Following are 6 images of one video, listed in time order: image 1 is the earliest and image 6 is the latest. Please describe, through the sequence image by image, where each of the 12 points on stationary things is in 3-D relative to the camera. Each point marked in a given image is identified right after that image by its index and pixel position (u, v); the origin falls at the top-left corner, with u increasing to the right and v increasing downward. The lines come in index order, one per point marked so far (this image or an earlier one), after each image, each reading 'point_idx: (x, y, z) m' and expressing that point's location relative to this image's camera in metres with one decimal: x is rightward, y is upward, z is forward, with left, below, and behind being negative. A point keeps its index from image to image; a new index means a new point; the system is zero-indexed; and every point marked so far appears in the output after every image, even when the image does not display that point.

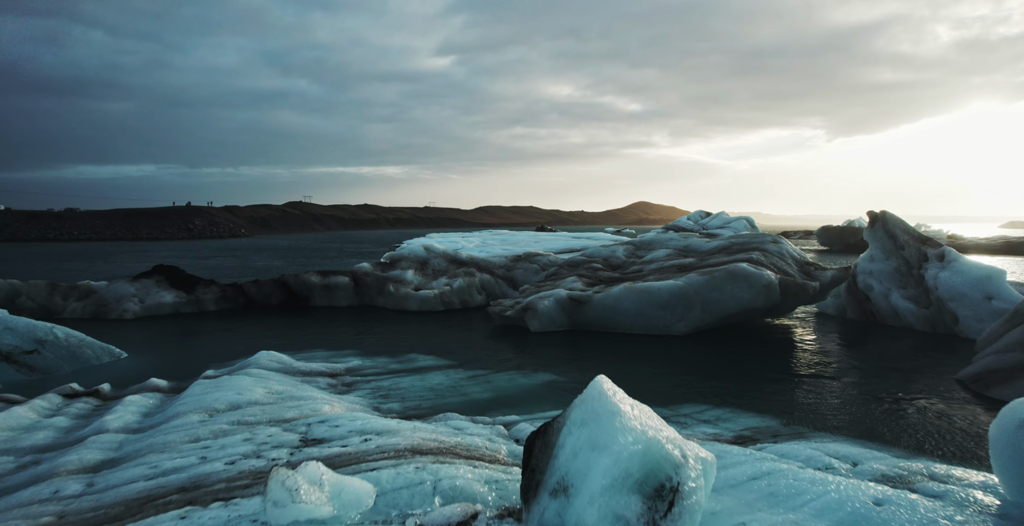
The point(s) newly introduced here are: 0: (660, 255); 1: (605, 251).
0: (+4.4, +0.3, +16.0) m
1: (+3.0, +0.4, +17.5) m
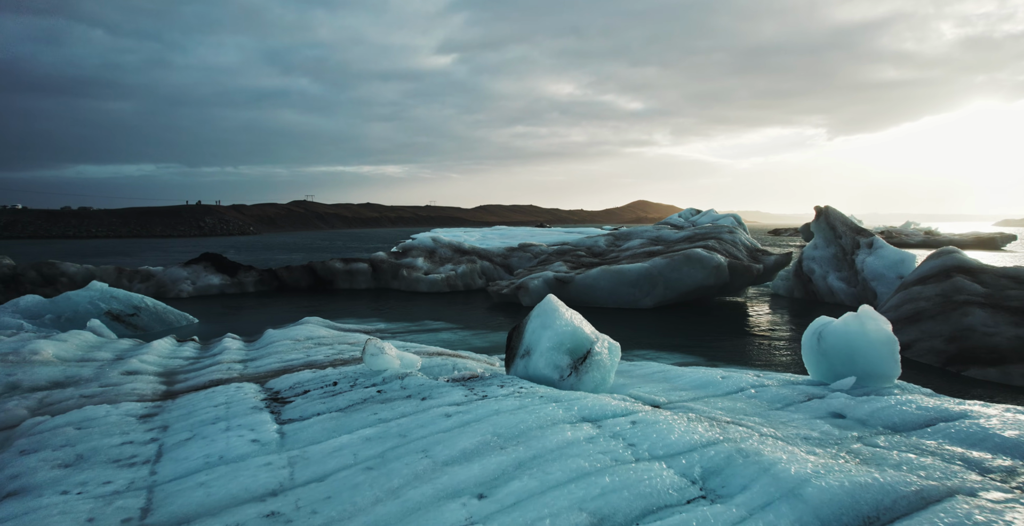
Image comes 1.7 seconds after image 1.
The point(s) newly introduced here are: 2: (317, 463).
0: (+4.2, +0.7, +18.8) m
1: (+2.8, +0.8, +20.3) m
2: (-1.4, -1.4, +3.7) m
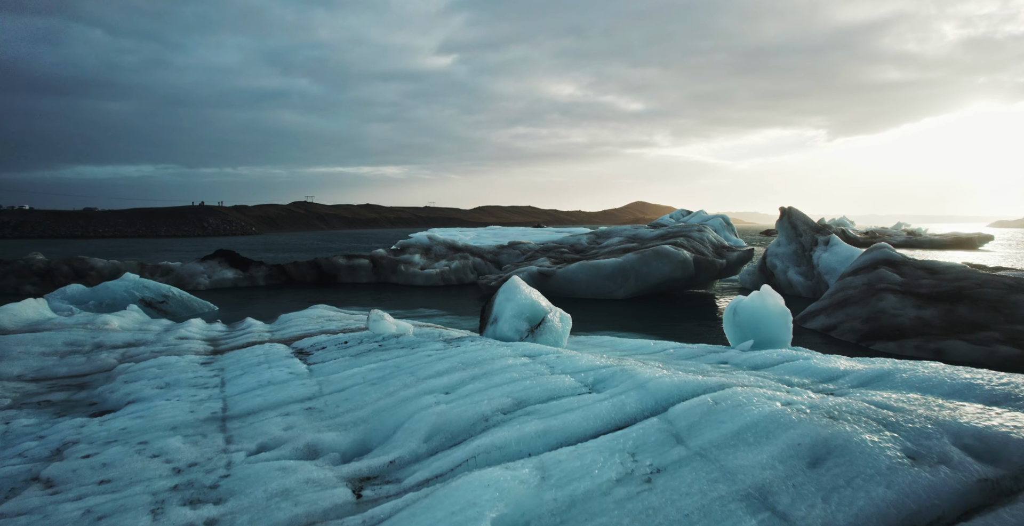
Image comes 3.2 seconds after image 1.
0: (+3.8, +0.8, +20.5) m
1: (+2.4, +0.9, +22.0) m
2: (-1.8, -1.2, +5.4) m
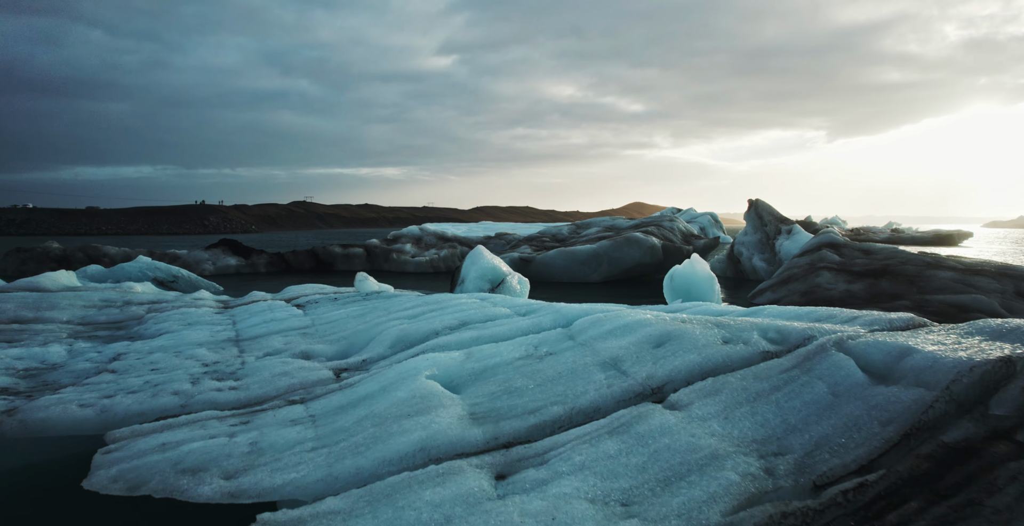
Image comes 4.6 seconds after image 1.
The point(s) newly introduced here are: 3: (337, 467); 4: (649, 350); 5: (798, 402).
0: (+3.2, +1.3, +21.9) m
1: (+1.8, +1.4, +23.4) m
2: (-2.3, -0.7, +6.9) m
3: (-1.1, -1.3, +3.4) m
4: (+1.2, -0.7, +4.6) m
5: (+2.0, -1.0, +3.8) m
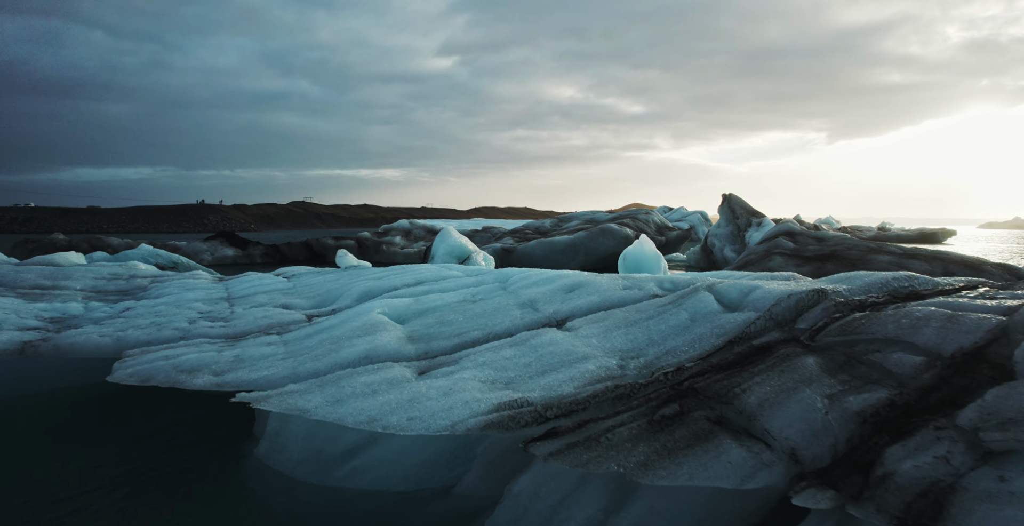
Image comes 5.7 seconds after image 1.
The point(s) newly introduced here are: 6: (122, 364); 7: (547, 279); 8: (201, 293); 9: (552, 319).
0: (+2.5, +1.6, +23.0) m
1: (+1.2, +1.8, +24.5) m
2: (-3.0, -0.3, +7.9) m
3: (-1.7, -0.8, +4.5) m
4: (+0.5, -0.3, +5.7) m
5: (+1.3, -0.6, +4.9) m
6: (-3.3, -0.9, +4.7) m
7: (+0.4, -0.2, +6.1) m
8: (-4.4, -0.4, +7.7) m
9: (+0.4, -0.5, +5.2) m
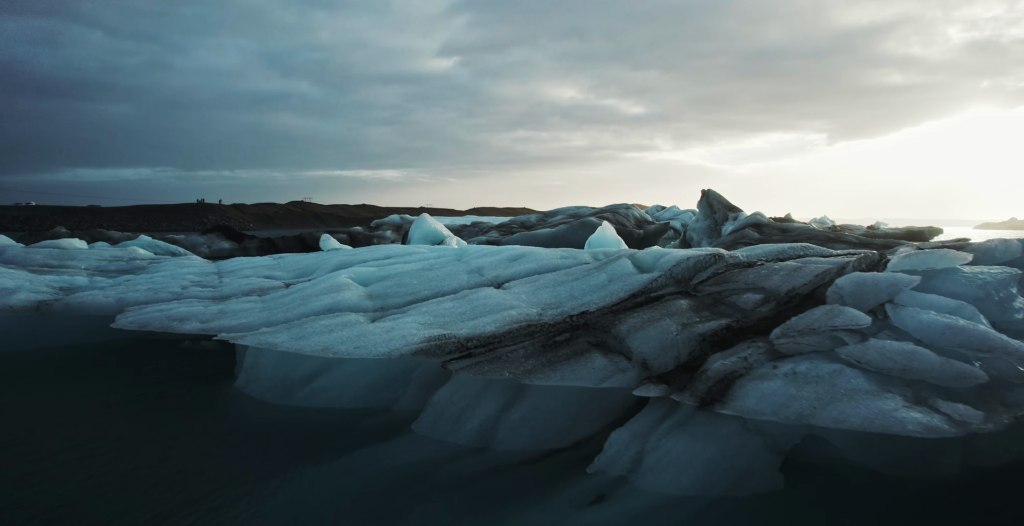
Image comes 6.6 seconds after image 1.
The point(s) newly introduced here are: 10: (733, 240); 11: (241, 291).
0: (+2.0, +1.9, +23.9) m
1: (+0.6, +2.1, +25.3) m
2: (-3.6, 0.0, +8.8) m
3: (-2.3, -0.5, +5.3) m
4: (-0.1, 0.0, +6.6) m
5: (+0.7, -0.2, +5.7) m
6: (-3.9, -0.5, +5.5) m
7: (-0.2, +0.1, +6.9) m
8: (-5.0, -0.1, +8.6) m
9: (-0.2, -0.2, +6.0) m
10: (+6.7, +0.7, +16.6) m
11: (-3.2, -0.3, +6.5) m
